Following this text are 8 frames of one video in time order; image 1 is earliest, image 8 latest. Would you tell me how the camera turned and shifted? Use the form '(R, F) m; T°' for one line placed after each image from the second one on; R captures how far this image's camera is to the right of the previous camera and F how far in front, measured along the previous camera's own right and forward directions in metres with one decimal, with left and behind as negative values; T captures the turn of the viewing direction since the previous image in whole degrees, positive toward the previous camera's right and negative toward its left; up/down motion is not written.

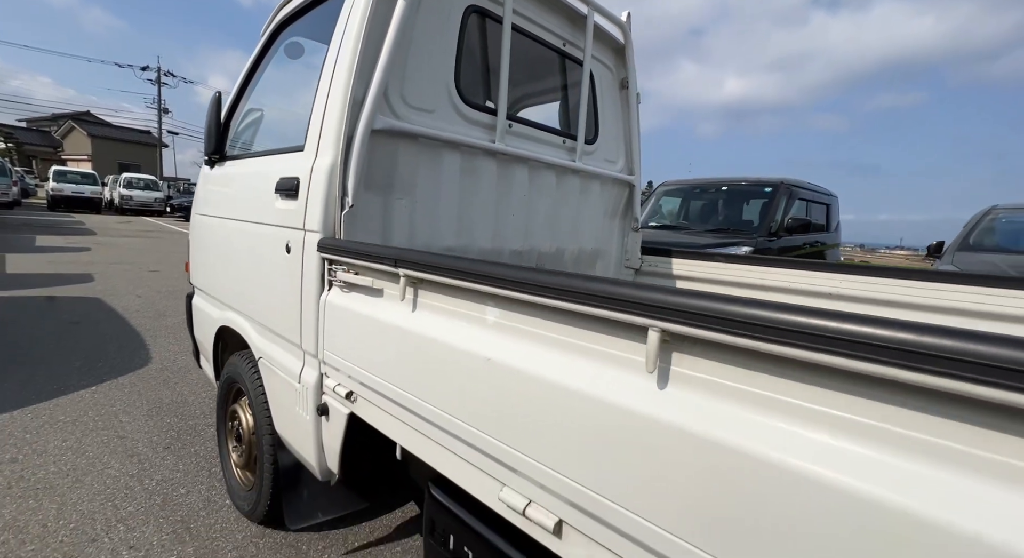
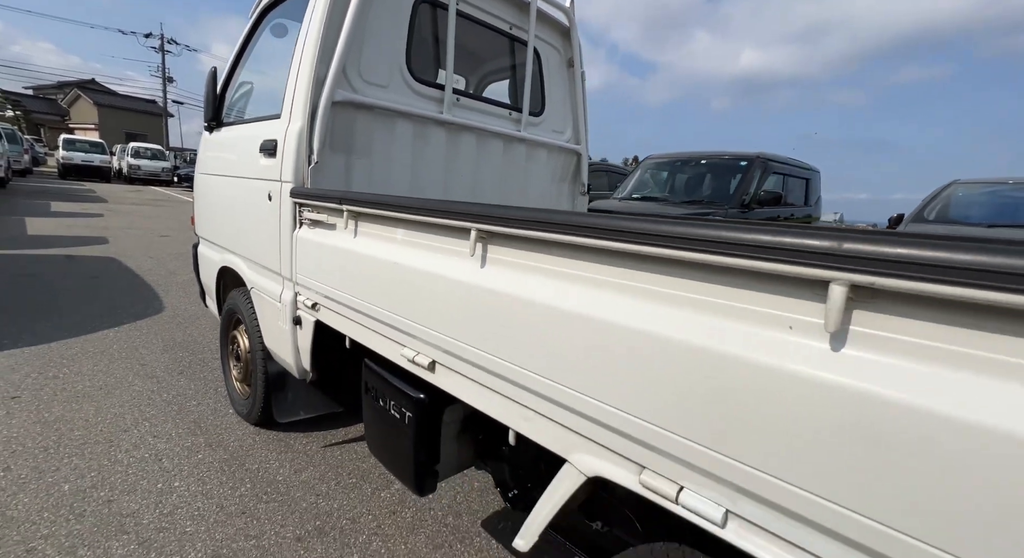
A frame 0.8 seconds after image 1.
(+0.3, -0.5) m; -1°
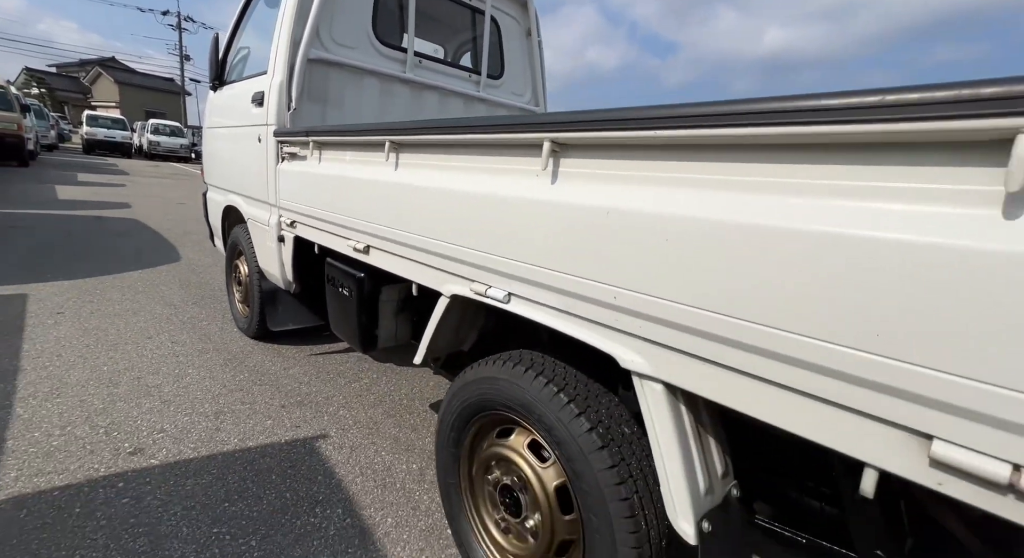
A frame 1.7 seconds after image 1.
(+0.4, -0.5) m; -2°
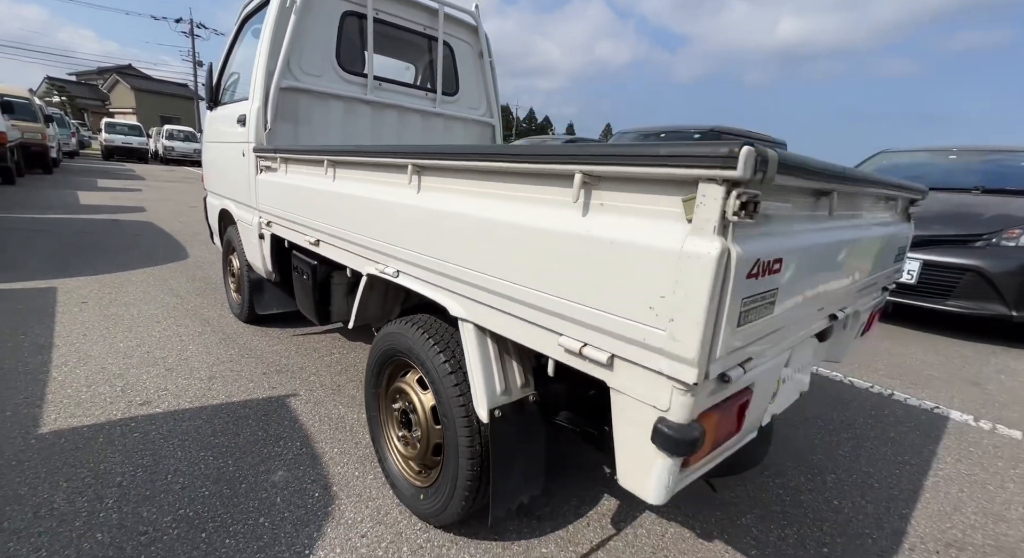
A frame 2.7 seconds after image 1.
(+0.5, -0.5) m; -1°
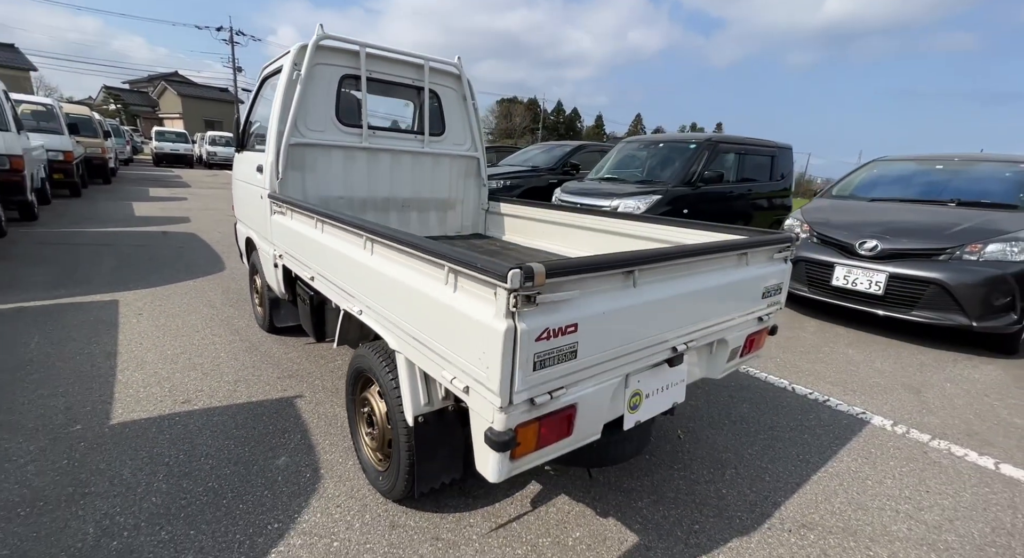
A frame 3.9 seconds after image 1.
(+0.5, -0.5) m; -4°
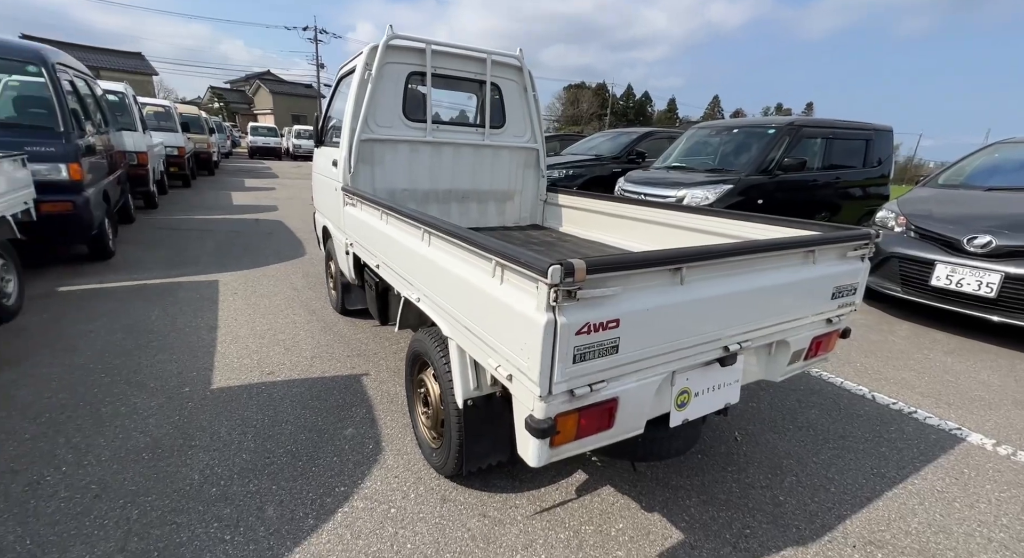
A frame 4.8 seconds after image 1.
(+0.1, 0.0) m; -8°
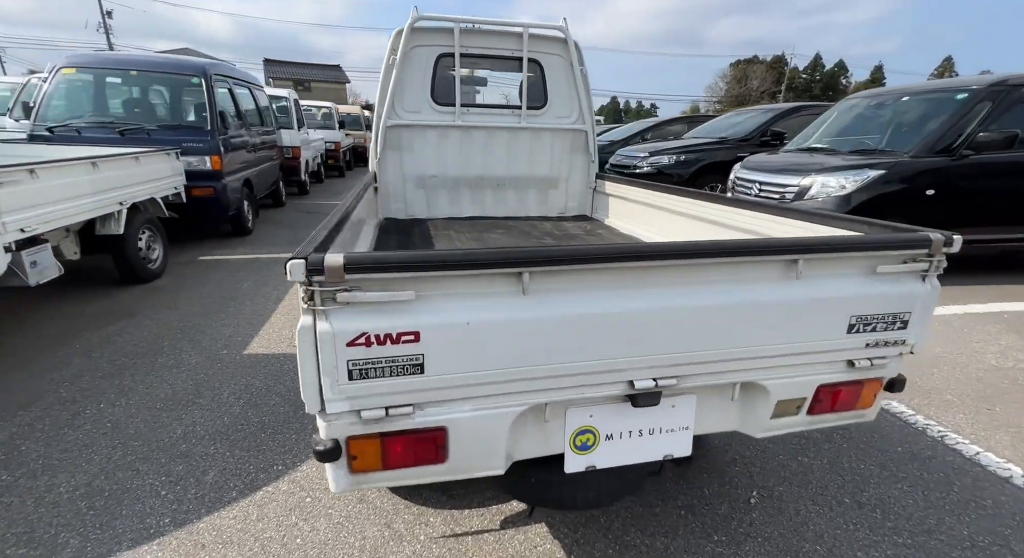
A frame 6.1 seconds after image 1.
(+1.0, +0.5) m; -19°
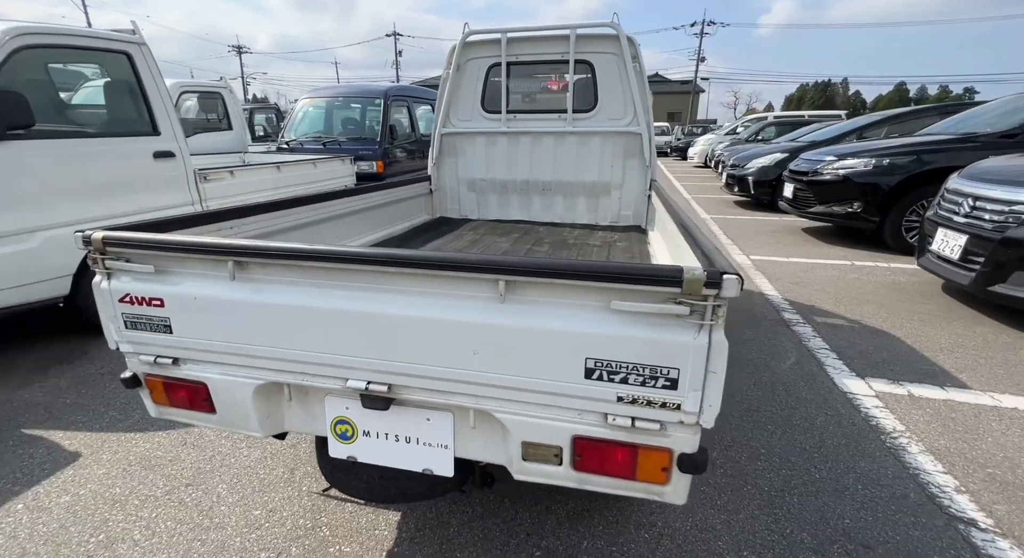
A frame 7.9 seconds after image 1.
(+1.5, +0.4) m; -28°
